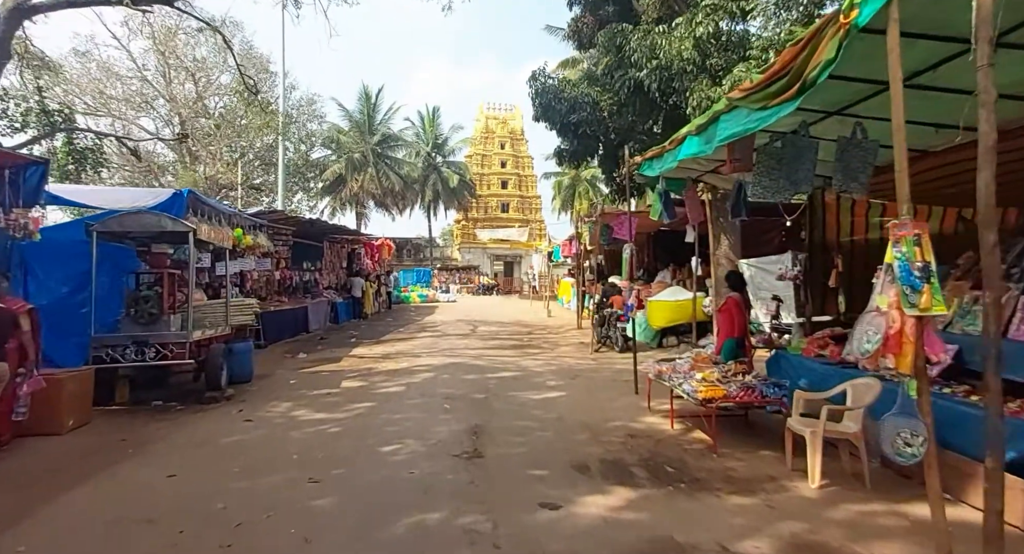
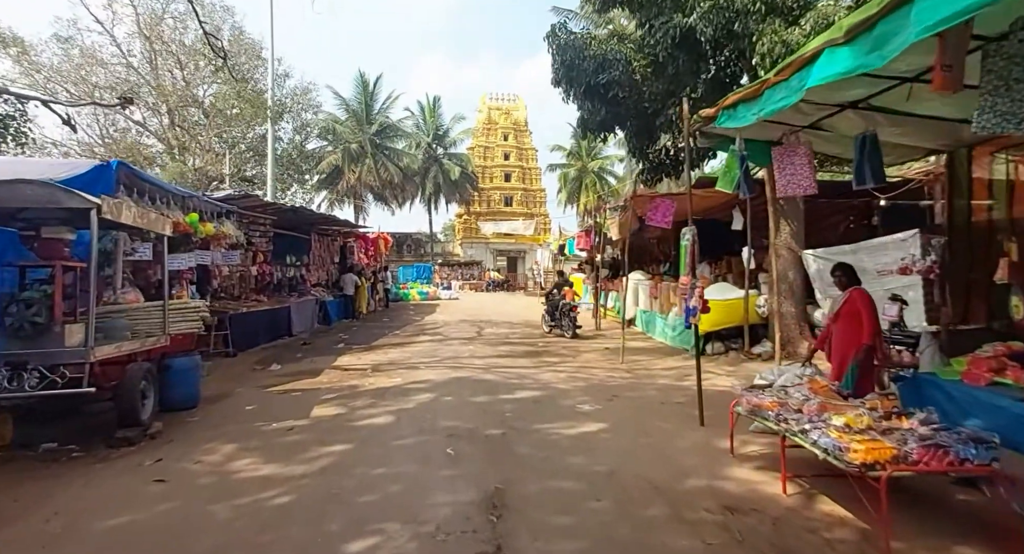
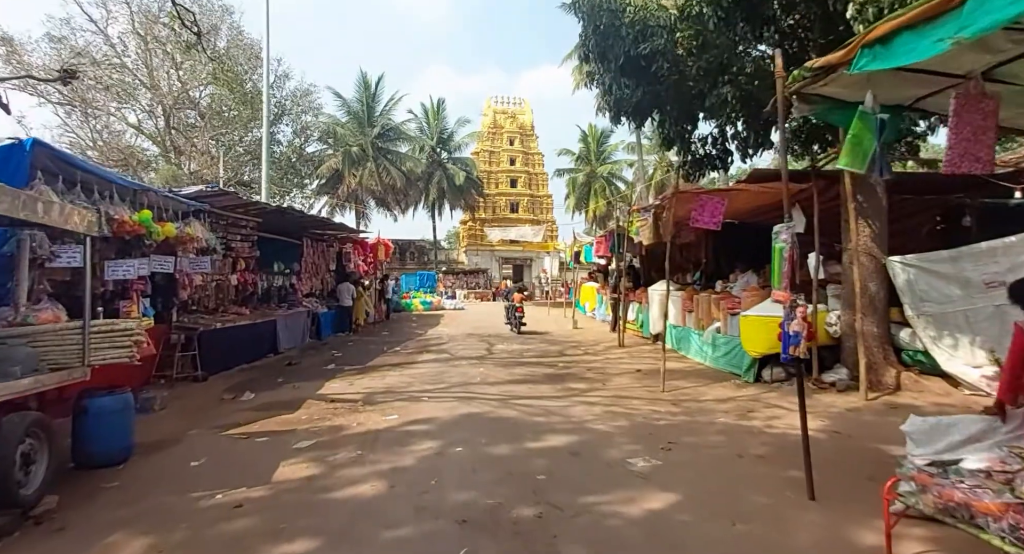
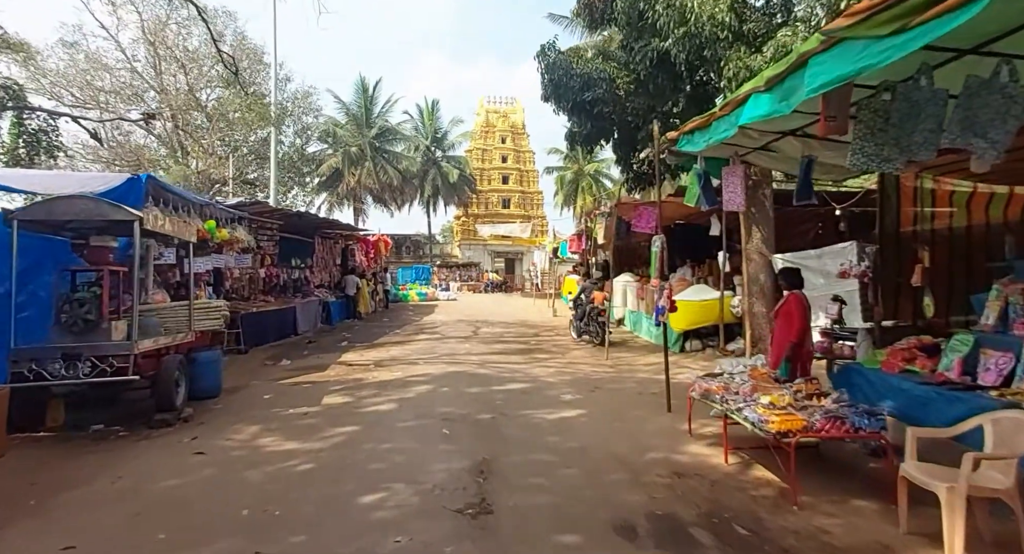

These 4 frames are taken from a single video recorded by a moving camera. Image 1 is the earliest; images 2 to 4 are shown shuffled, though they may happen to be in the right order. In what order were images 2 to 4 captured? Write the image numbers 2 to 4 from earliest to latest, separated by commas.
4, 2, 3
